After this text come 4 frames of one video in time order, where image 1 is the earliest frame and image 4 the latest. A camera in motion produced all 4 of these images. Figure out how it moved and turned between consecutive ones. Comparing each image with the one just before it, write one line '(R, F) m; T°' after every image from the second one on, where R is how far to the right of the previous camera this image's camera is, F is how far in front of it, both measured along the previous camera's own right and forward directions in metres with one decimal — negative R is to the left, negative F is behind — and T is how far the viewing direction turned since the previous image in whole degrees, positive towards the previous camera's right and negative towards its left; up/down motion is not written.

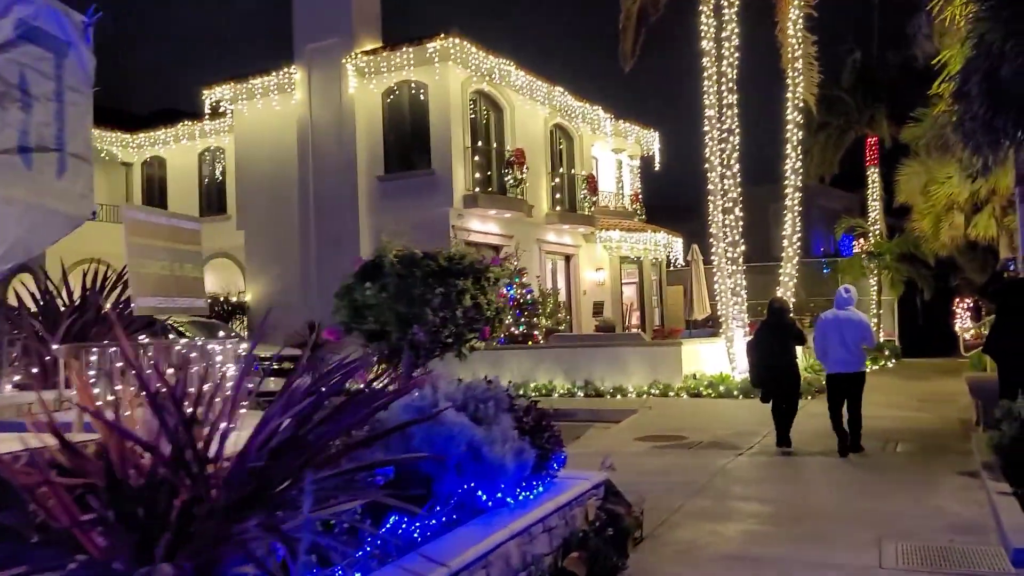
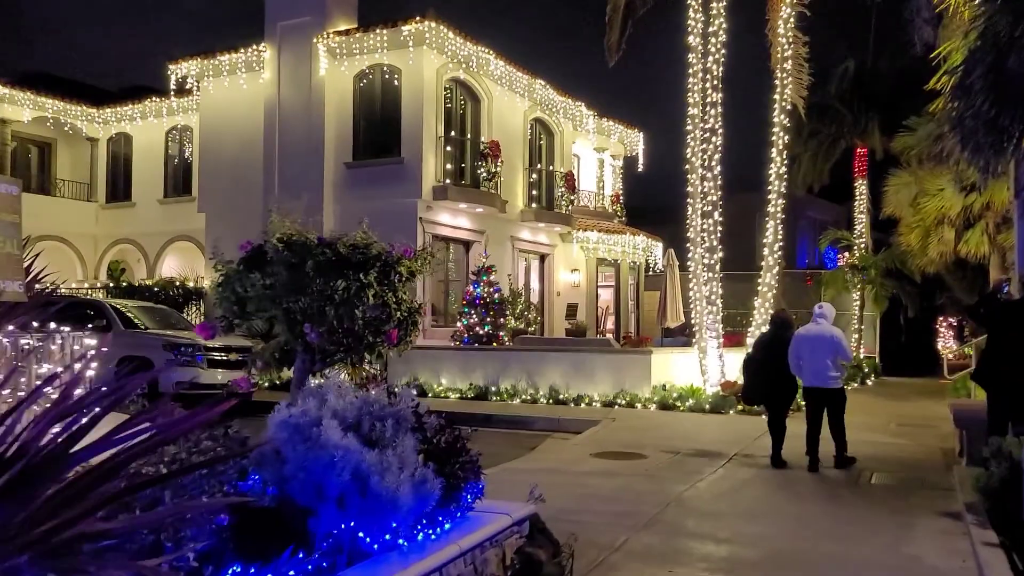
(+0.4, +0.8) m; +1°
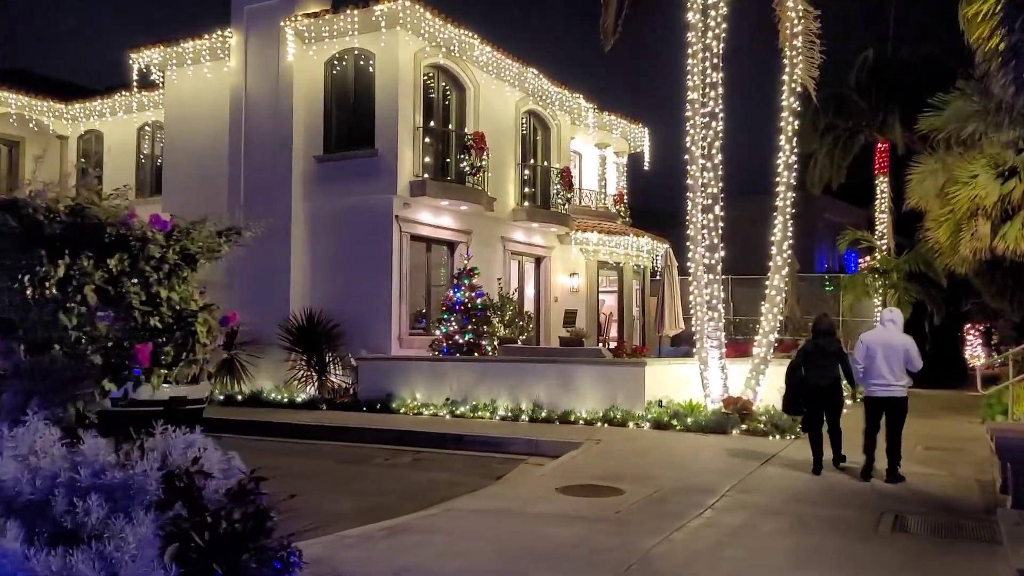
(+0.7, +1.6) m; -1°
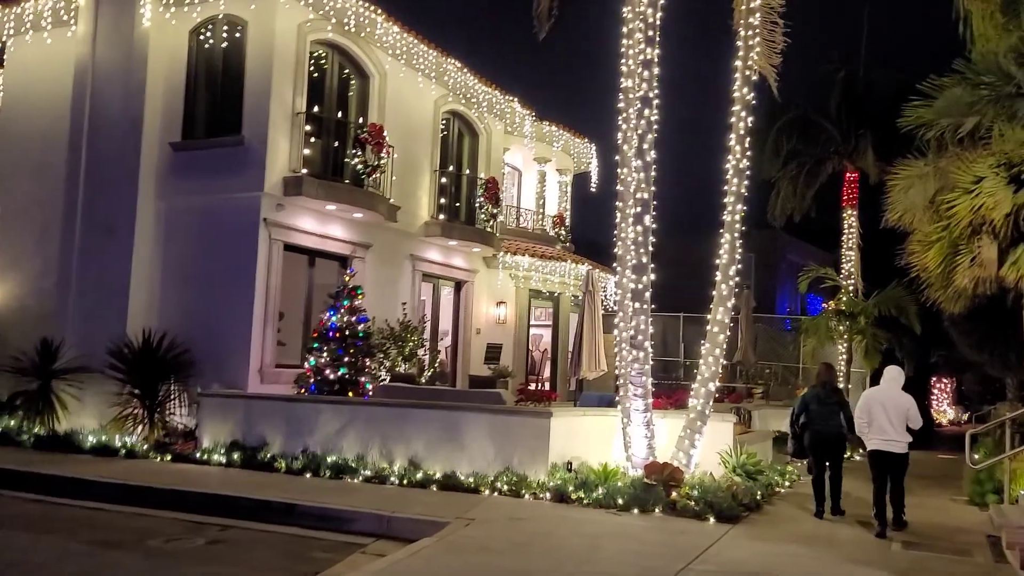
(+1.2, +3.0) m; +2°
